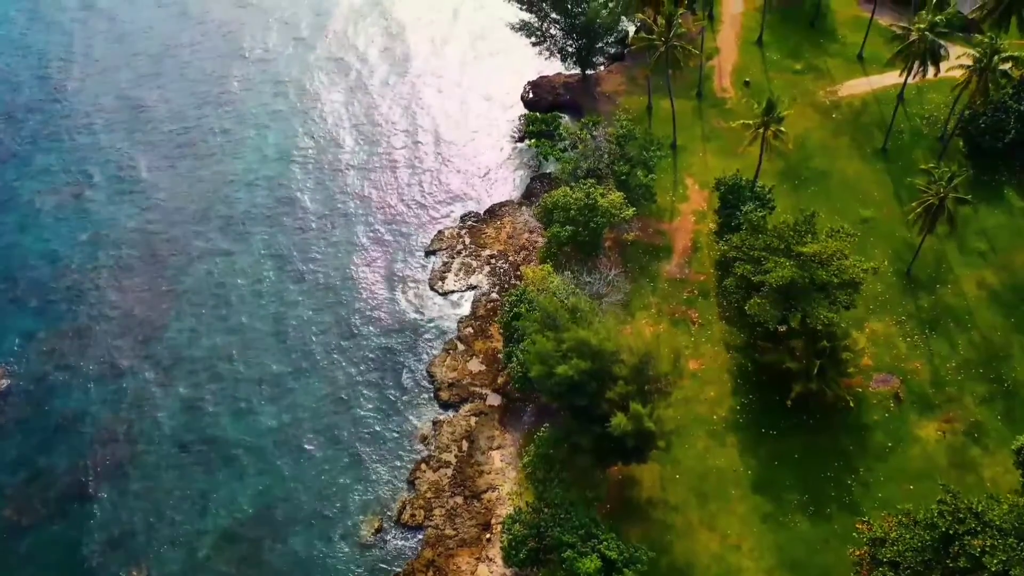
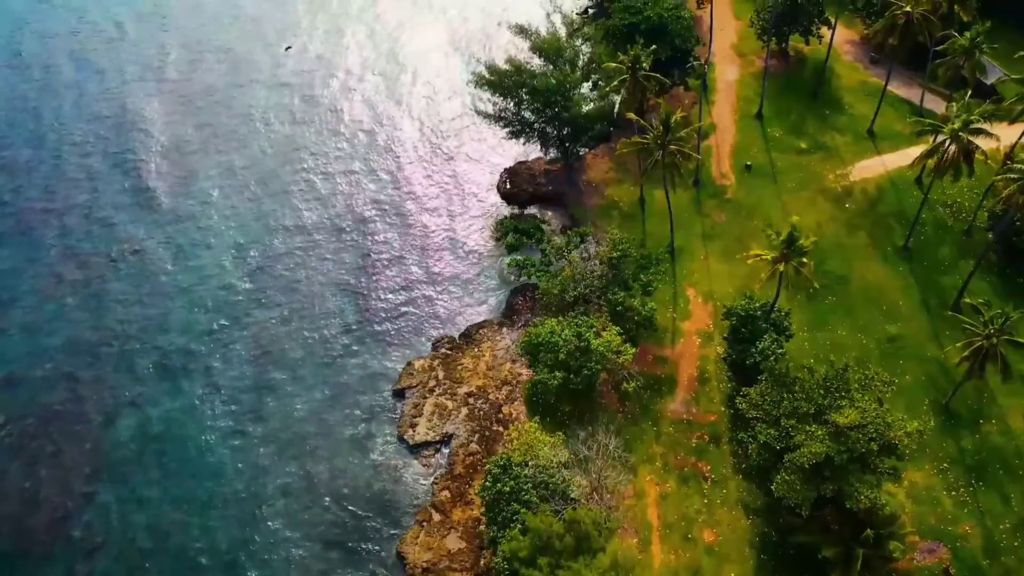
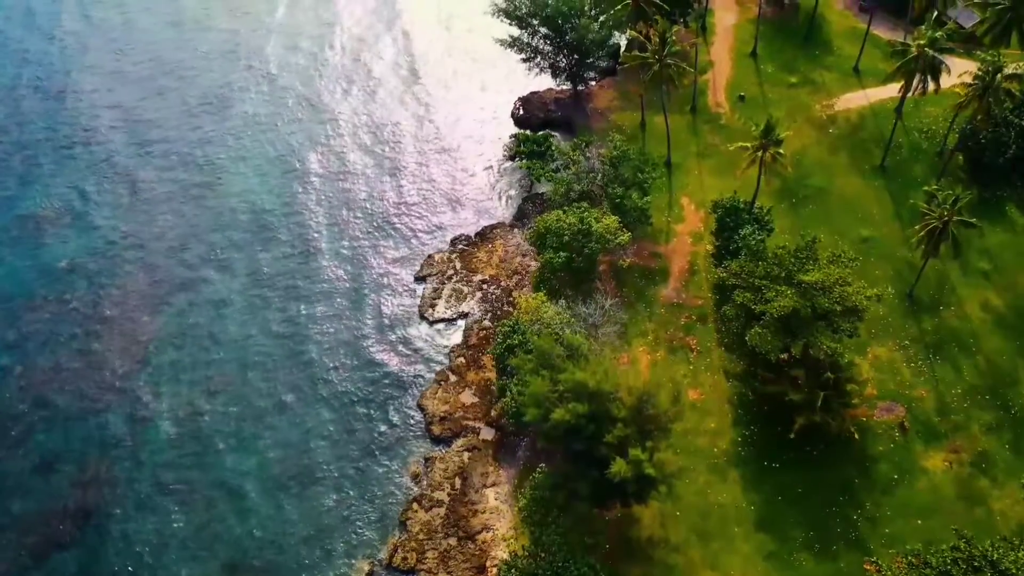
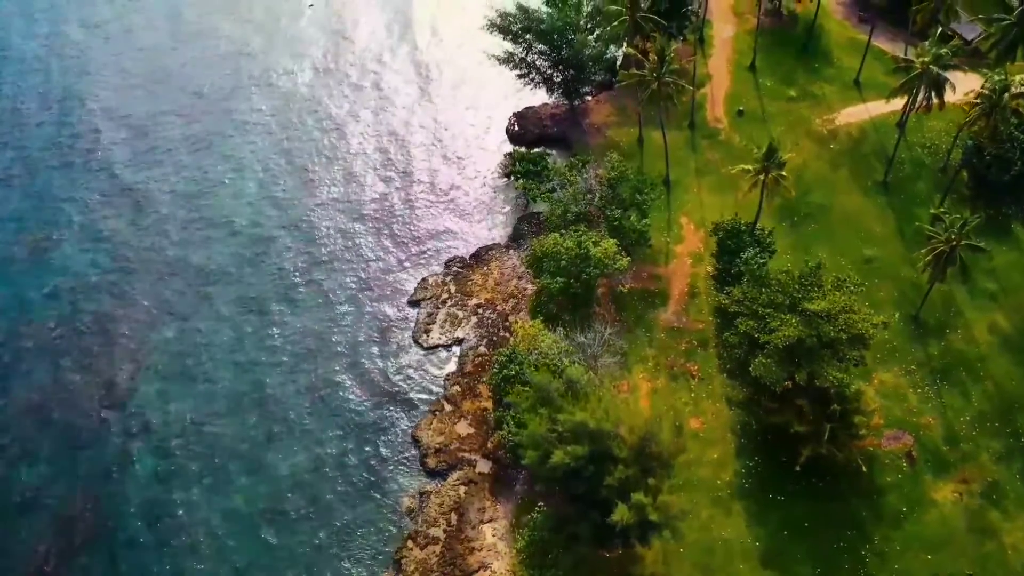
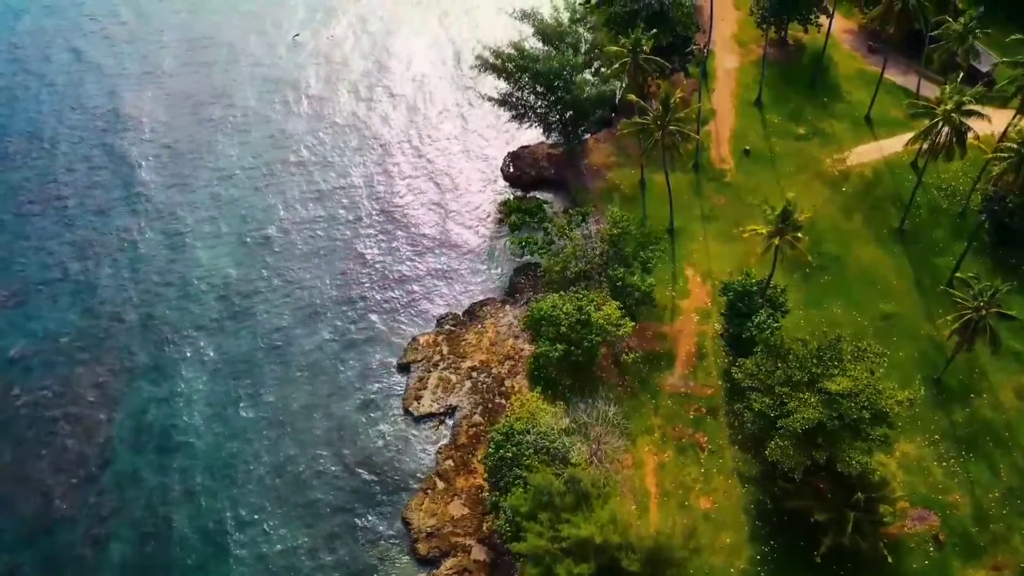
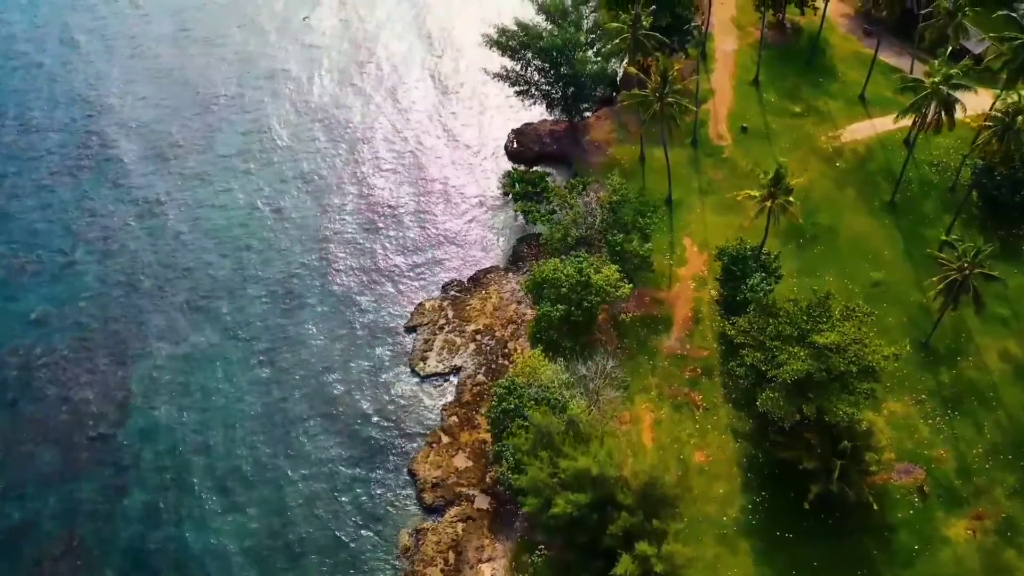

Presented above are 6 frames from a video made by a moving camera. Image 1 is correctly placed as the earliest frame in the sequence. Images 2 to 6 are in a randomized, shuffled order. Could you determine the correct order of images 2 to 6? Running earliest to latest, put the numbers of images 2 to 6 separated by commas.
3, 4, 6, 5, 2
